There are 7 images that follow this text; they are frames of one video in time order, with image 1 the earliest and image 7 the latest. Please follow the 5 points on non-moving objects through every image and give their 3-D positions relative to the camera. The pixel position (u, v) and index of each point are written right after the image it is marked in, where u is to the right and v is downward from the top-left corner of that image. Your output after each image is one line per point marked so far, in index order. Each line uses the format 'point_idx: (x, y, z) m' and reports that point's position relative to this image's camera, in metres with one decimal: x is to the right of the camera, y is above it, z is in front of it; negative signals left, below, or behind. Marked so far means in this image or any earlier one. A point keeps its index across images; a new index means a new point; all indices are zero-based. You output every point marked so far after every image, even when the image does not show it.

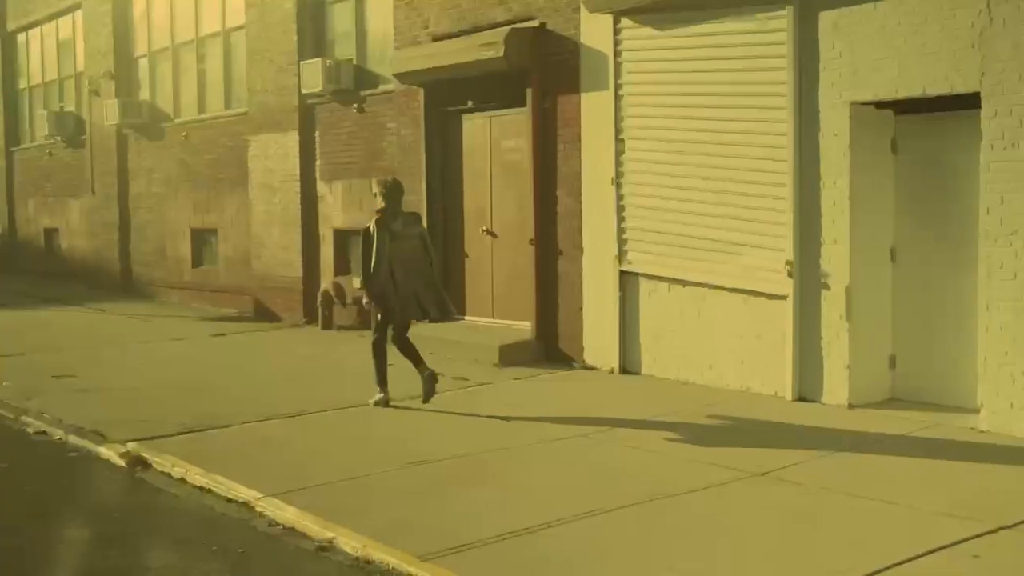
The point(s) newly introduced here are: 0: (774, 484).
0: (+1.6, -1.2, +6.9) m
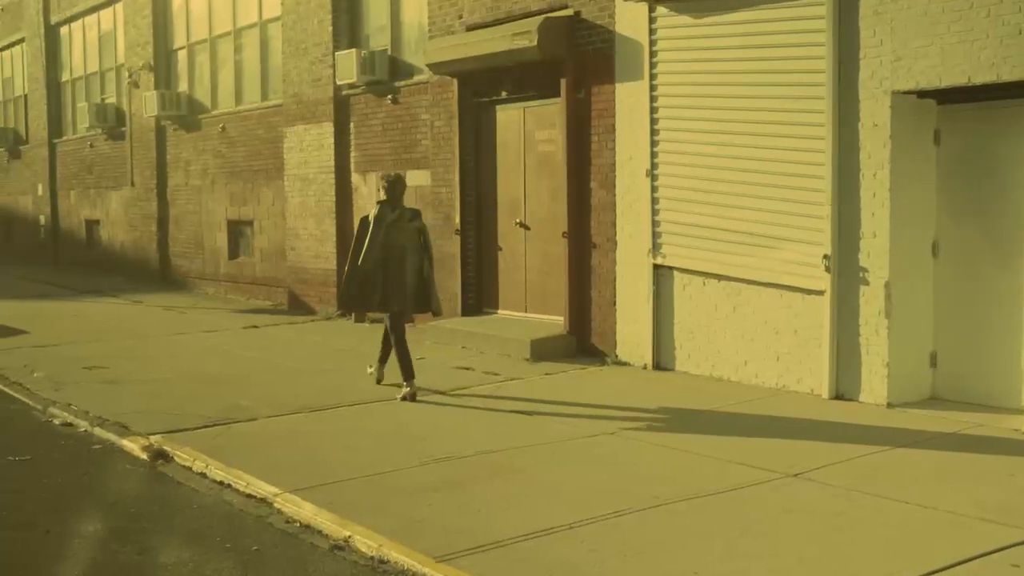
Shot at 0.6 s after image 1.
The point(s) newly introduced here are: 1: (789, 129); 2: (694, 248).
0: (+1.7, -1.2, +6.6) m
1: (+2.2, +1.3, +9.0) m
2: (+1.6, +0.4, +9.9) m
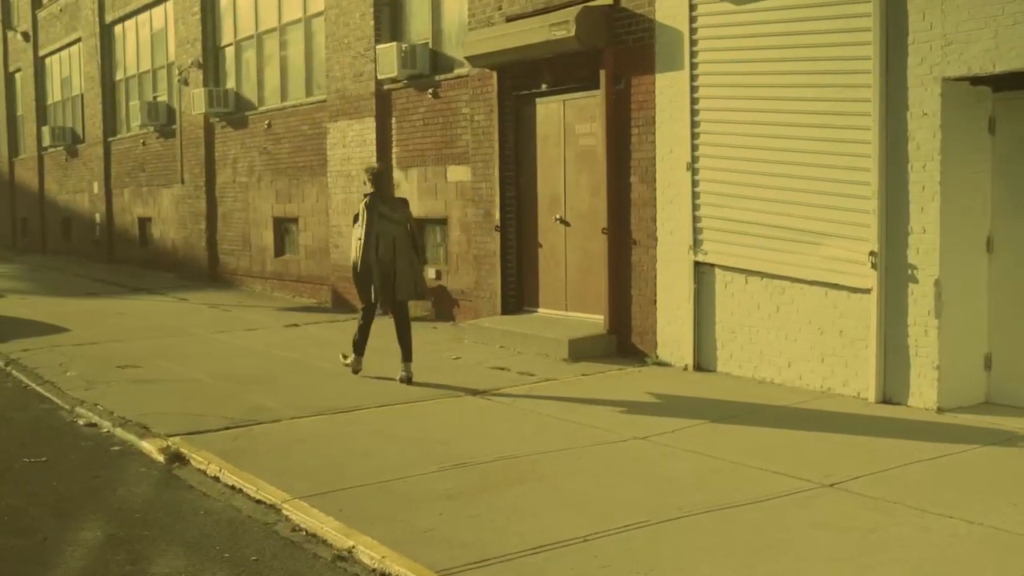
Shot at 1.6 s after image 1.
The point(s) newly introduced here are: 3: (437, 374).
0: (+1.8, -1.2, +6.2) m
1: (+2.5, +1.3, +8.6) m
2: (+1.9, +0.4, +9.5) m
3: (-0.7, -0.8, +10.3) m
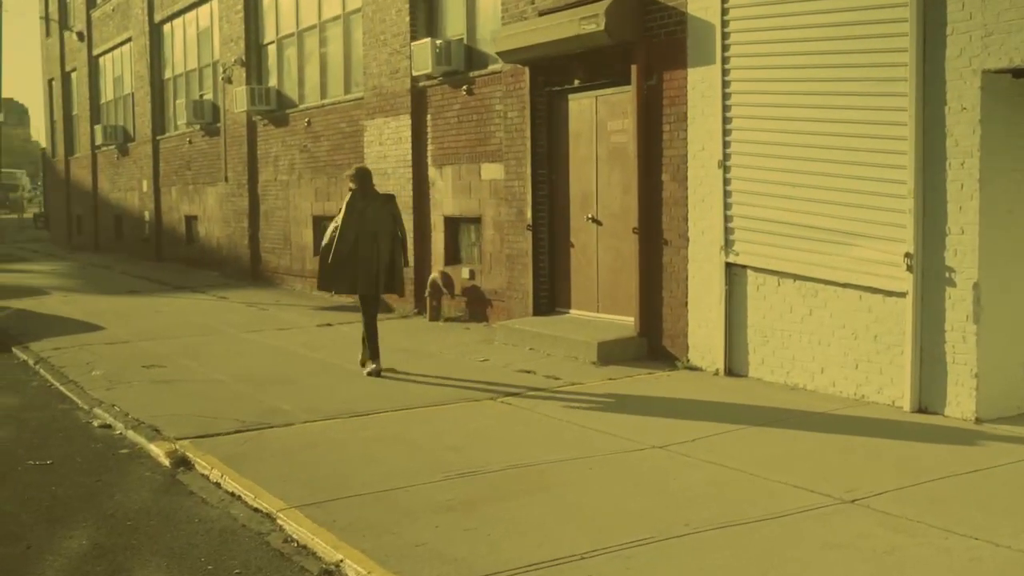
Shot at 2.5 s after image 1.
0: (+1.8, -1.2, +5.9) m
1: (+2.6, +1.3, +8.2) m
2: (+2.1, +0.4, +9.2) m
3: (-0.4, -0.8, +10.1) m
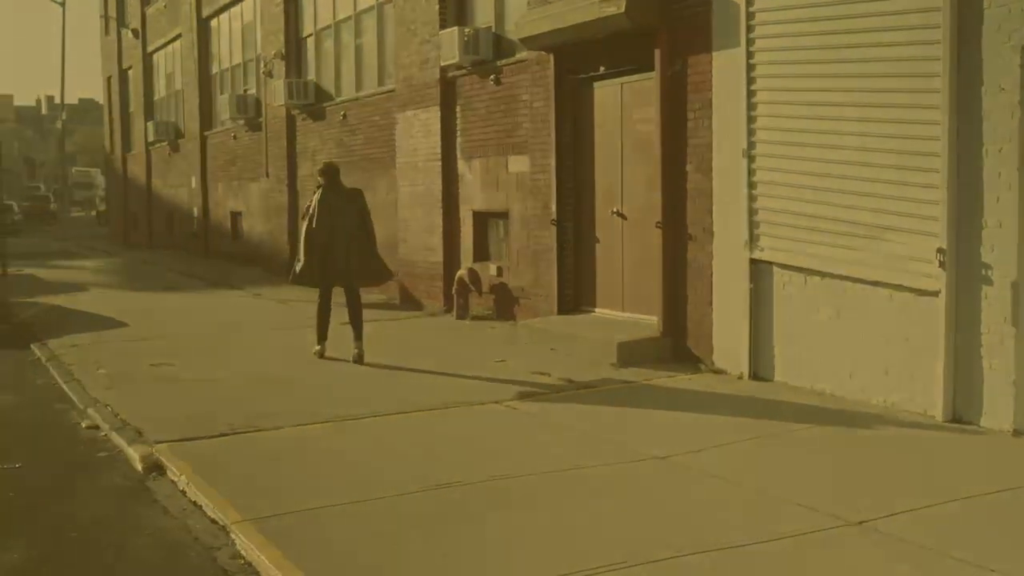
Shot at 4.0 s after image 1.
0: (+1.7, -1.2, +5.3) m
1: (+2.6, +1.3, +7.5) m
2: (+2.1, +0.4, +8.5) m
3: (-0.3, -0.8, +9.6) m
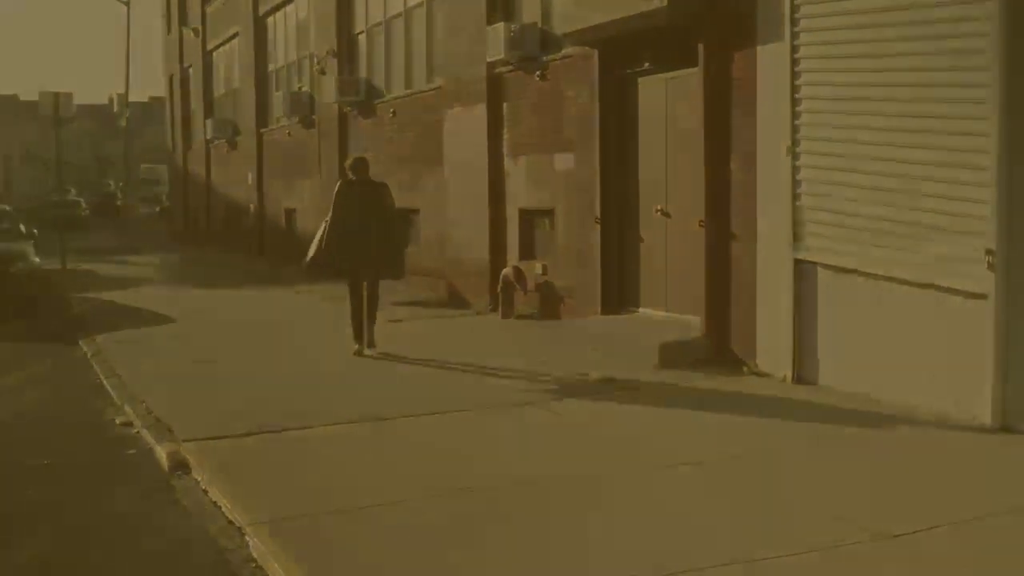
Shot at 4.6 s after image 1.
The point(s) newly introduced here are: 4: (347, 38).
0: (+1.7, -1.2, +5.0) m
1: (+2.8, +1.3, +7.2) m
2: (+2.4, +0.4, +8.2) m
3: (0.0, -0.7, +9.5) m
4: (-2.6, +3.9, +17.8) m
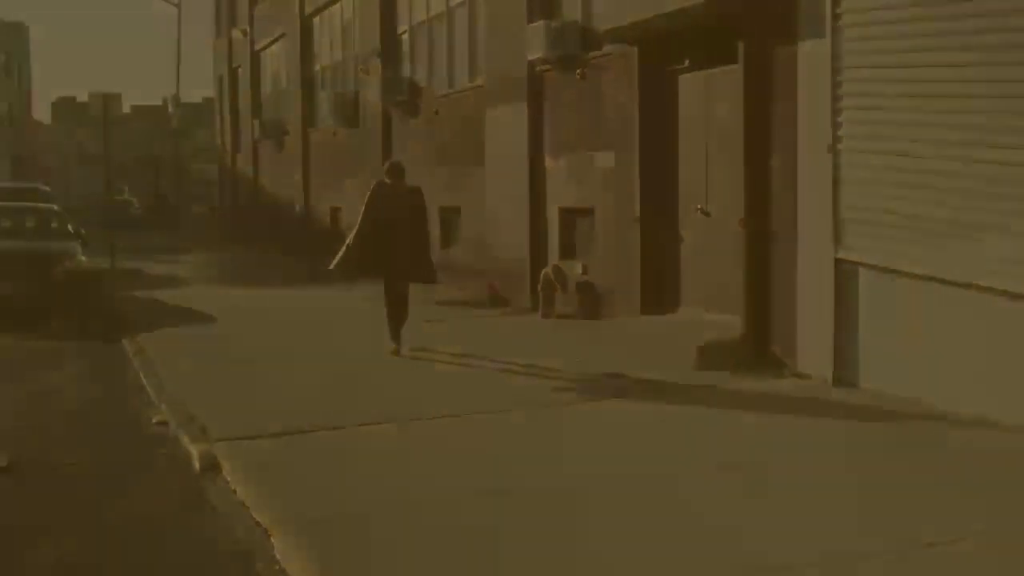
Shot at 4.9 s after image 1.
0: (+1.8, -1.2, +4.9) m
1: (+3.0, +1.2, +7.0) m
2: (+2.6, +0.4, +8.1) m
3: (+0.3, -0.7, +9.4) m
4: (-1.9, +3.9, +17.8) m
